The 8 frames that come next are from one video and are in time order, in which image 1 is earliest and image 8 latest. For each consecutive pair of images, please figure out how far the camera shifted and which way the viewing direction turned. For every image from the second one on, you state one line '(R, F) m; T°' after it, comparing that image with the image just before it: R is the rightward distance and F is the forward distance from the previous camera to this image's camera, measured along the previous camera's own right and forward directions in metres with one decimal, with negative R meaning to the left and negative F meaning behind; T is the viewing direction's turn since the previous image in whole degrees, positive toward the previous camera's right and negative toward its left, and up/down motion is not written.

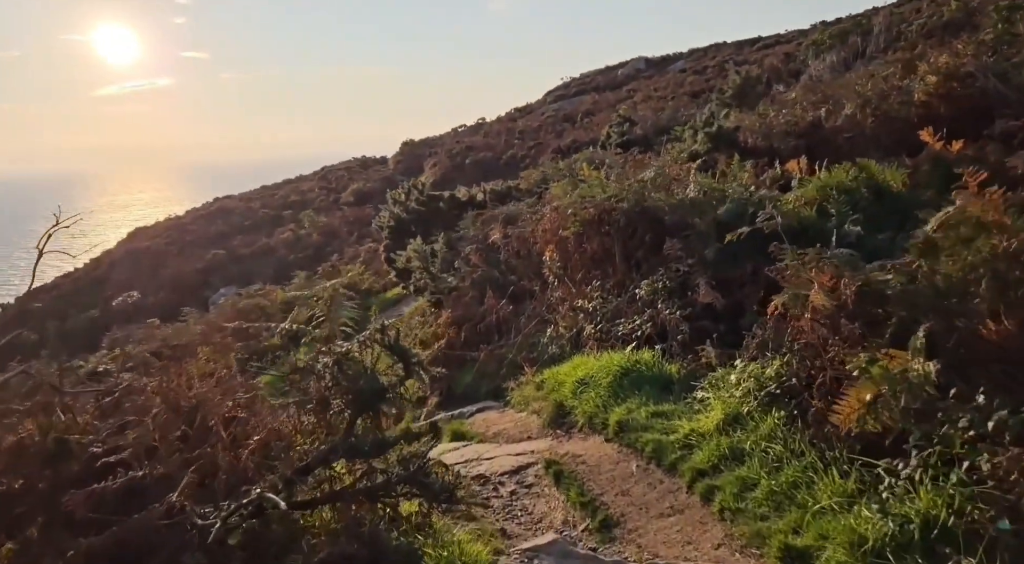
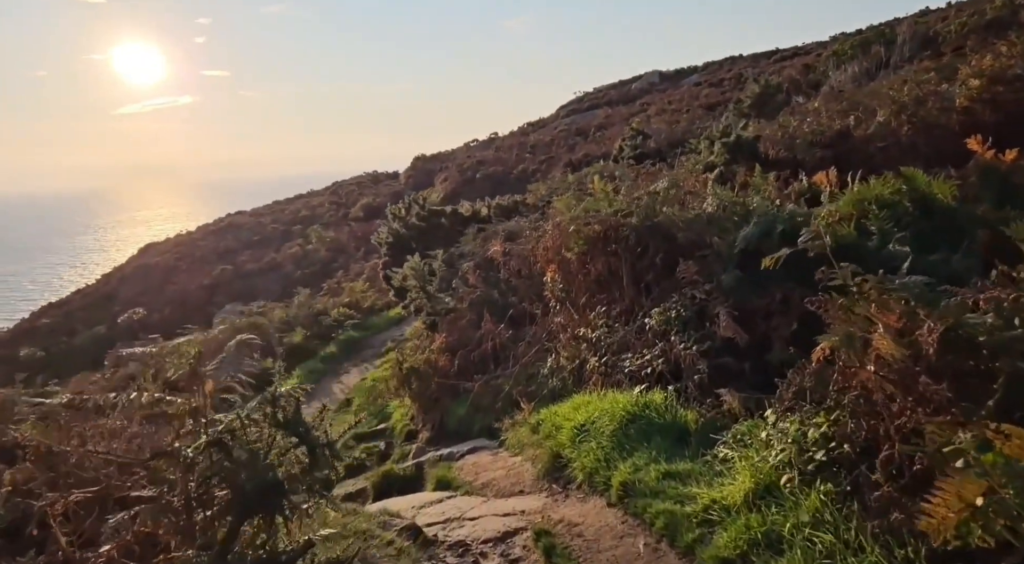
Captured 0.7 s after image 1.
(+0.2, +0.8) m; -1°
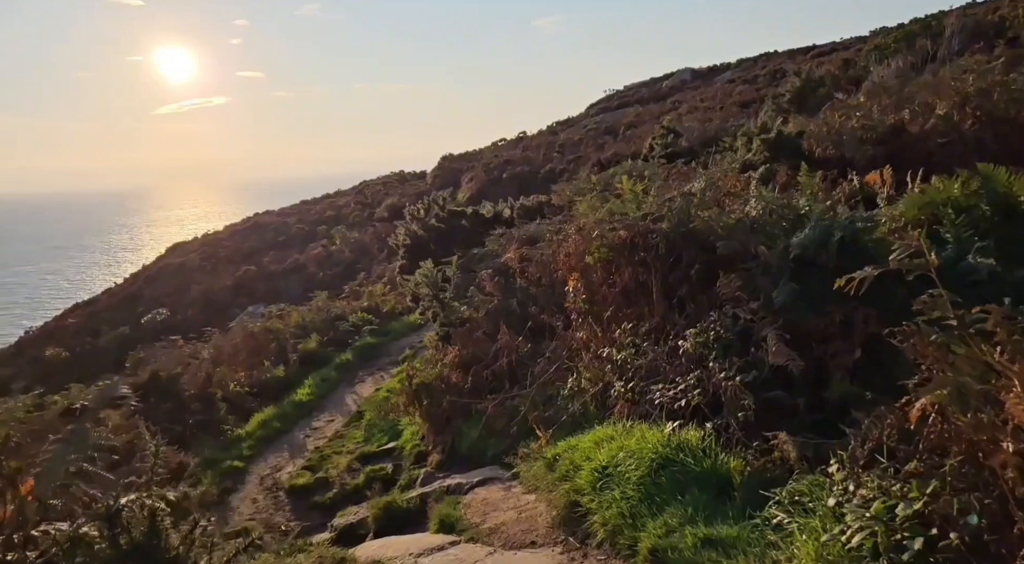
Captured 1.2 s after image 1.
(+0.1, +0.7) m; -2°
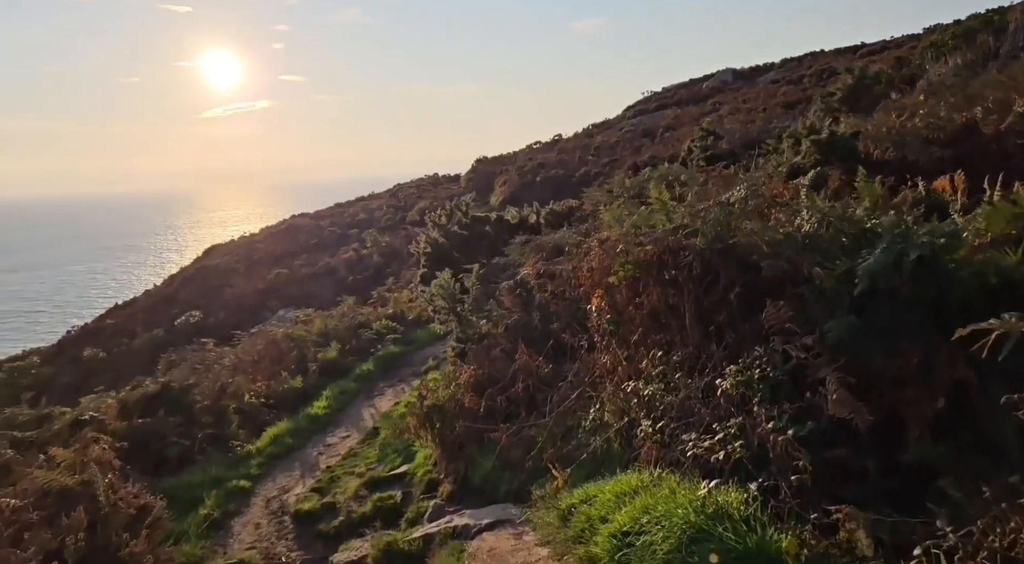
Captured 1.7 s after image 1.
(+0.2, +0.7) m; -3°
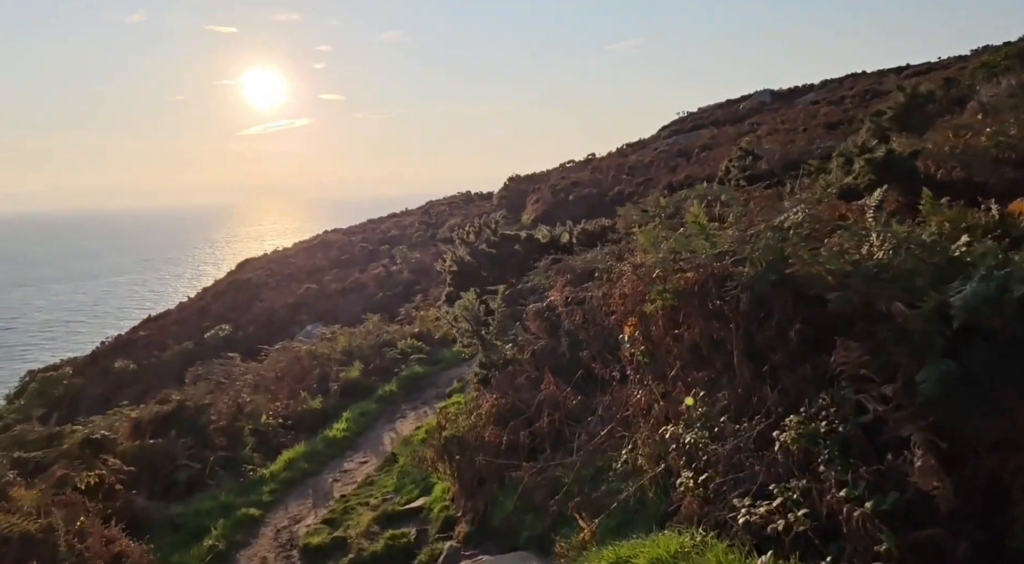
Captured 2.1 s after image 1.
(0.0, +0.5) m; -2°
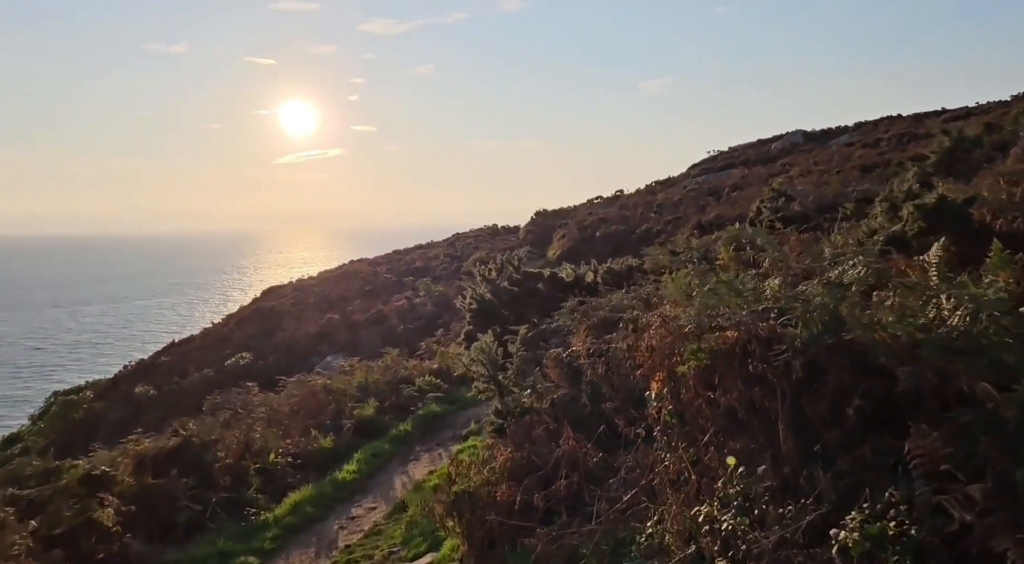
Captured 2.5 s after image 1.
(0.0, +0.5) m; -2°
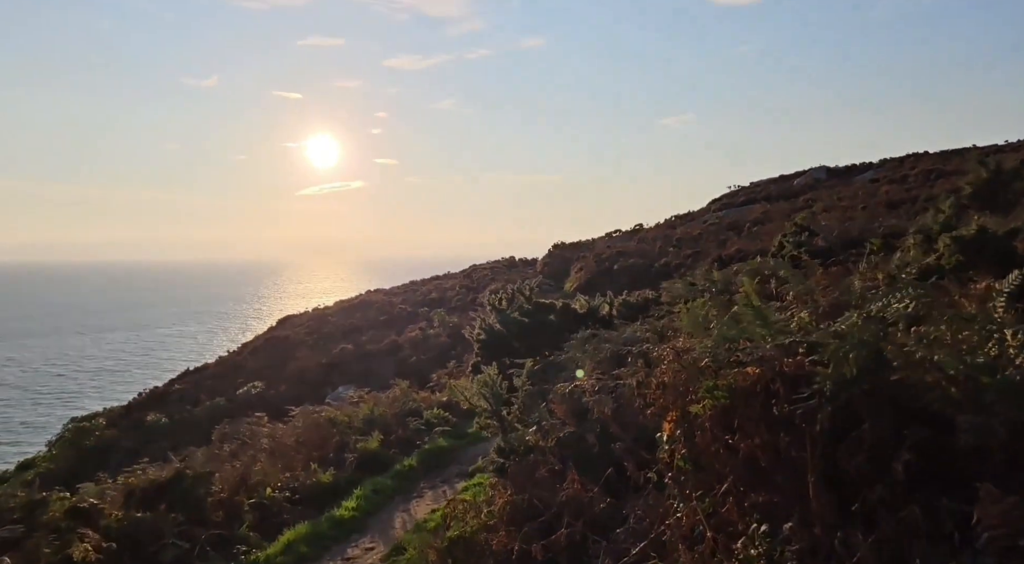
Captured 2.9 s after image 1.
(+0.1, +0.5) m; -1°
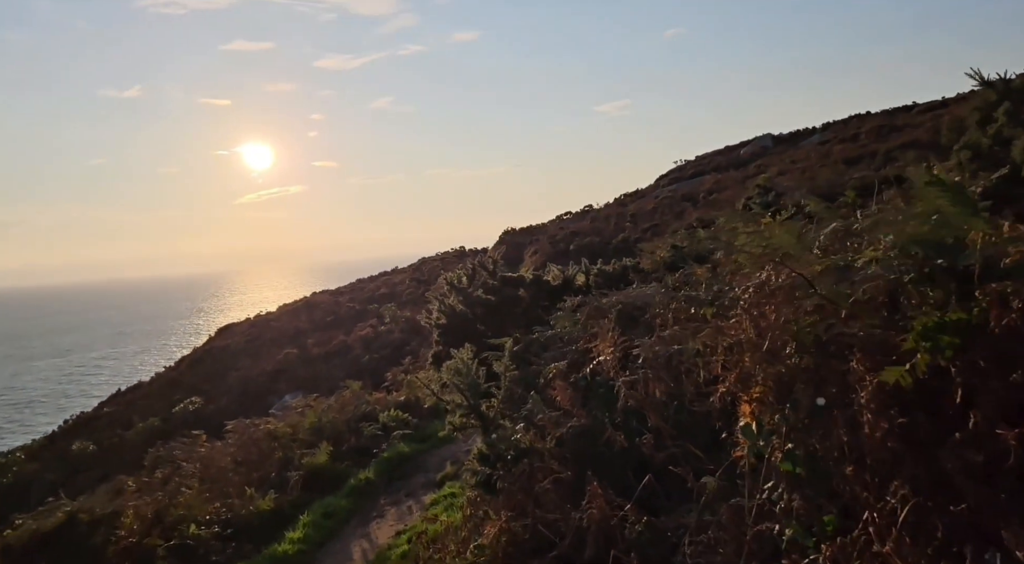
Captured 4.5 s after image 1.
(-0.2, +1.9) m; +4°
